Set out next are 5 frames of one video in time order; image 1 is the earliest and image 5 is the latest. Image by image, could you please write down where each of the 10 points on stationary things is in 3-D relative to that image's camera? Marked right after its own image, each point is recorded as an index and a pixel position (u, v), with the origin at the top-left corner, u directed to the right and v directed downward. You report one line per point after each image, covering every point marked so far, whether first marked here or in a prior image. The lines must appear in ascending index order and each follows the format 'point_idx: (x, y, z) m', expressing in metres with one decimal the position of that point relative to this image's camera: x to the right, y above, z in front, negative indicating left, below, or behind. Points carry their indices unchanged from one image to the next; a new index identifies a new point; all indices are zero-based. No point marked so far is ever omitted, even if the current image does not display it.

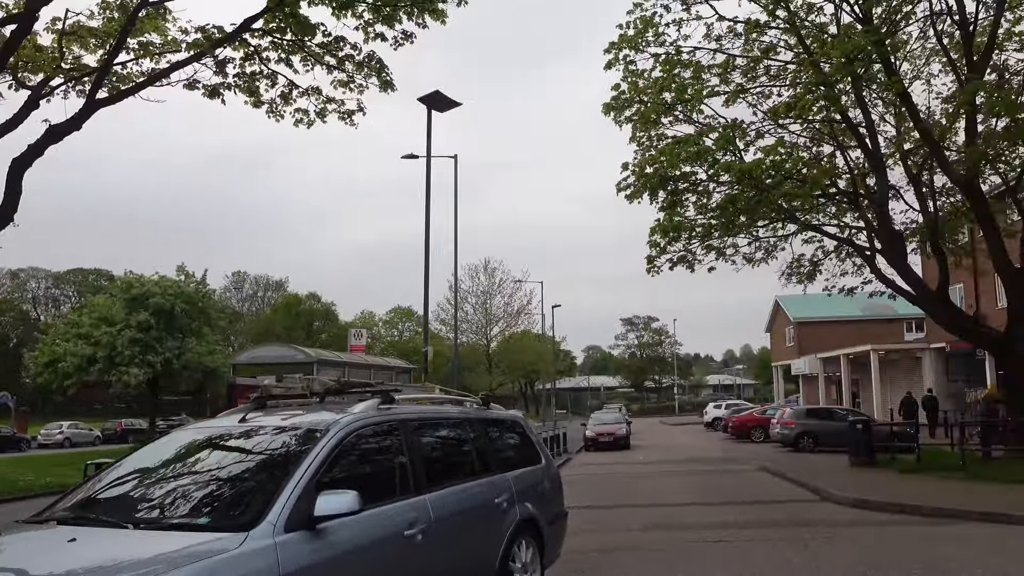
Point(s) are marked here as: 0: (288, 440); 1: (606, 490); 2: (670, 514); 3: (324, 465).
0: (-1.2, -0.8, +4.0) m
1: (+1.7, -3.7, +13.9) m
2: (+2.2, -3.1, +10.5) m
3: (-0.9, -0.9, +3.8) m
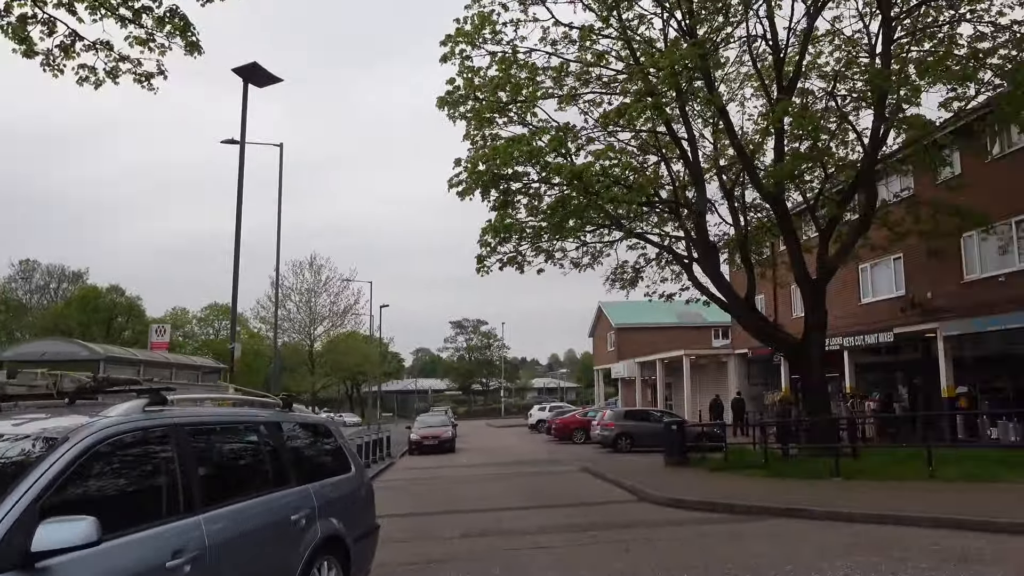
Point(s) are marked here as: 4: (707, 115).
0: (-2.1, -0.7, +3.1) m
1: (-1.5, -3.6, +13.4) m
2: (-0.3, -3.1, +10.2) m
3: (-1.8, -0.8, +3.0) m
4: (+4.4, +4.0, +17.4) m
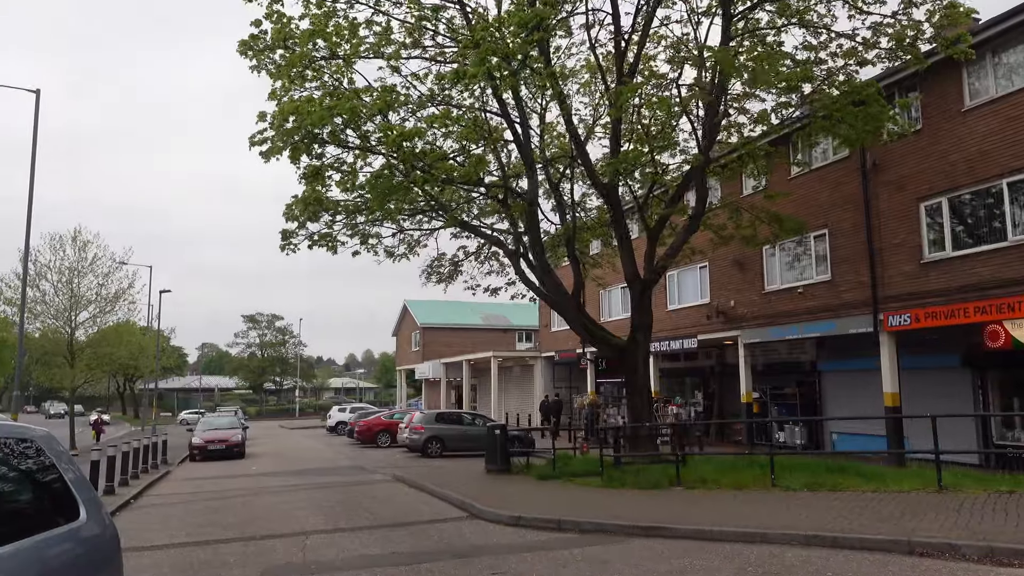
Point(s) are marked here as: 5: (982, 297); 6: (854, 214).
0: (-2.2, -0.4, +1.0) m
1: (-4.4, -3.3, +11.0) m
2: (-2.4, -2.8, +8.3) m
3: (-1.9, -0.5, +0.9) m
4: (+0.6, +4.0, +16.5) m
5: (+9.2, -0.2, +14.9) m
6: (+8.0, +1.7, +17.9) m
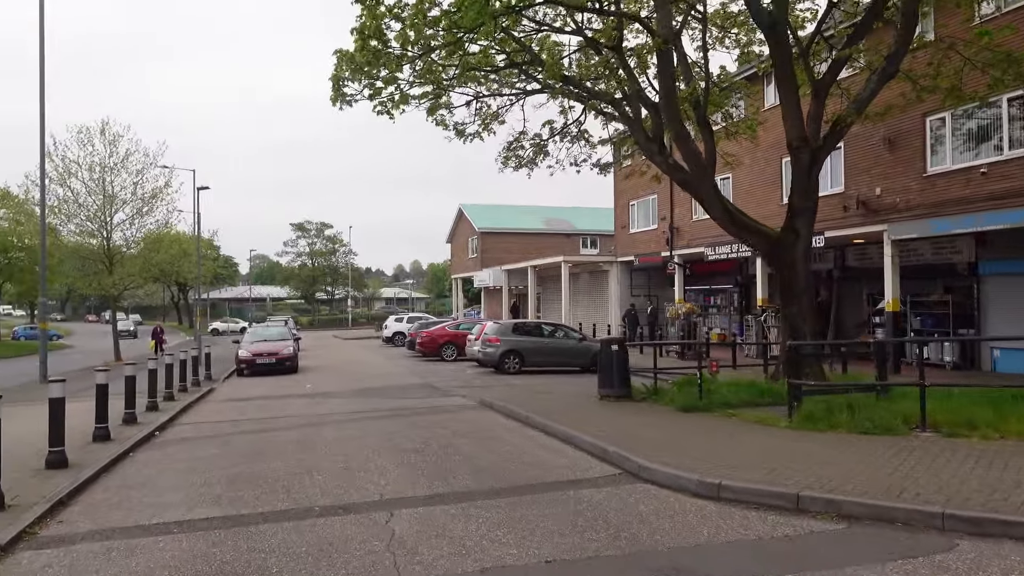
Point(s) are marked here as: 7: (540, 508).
0: (-1.2, -0.1, -2.4) m
1: (-2.7, -1.8, +8.0) m
2: (-0.9, -1.7, +5.1) m
3: (-0.9, -0.2, -2.5) m
4: (+2.5, +6.1, +12.3) m
5: (+11.0, +1.7, +10.7) m
6: (+10.0, +4.0, +13.5) m
7: (+0.2, -1.6, +5.7) m
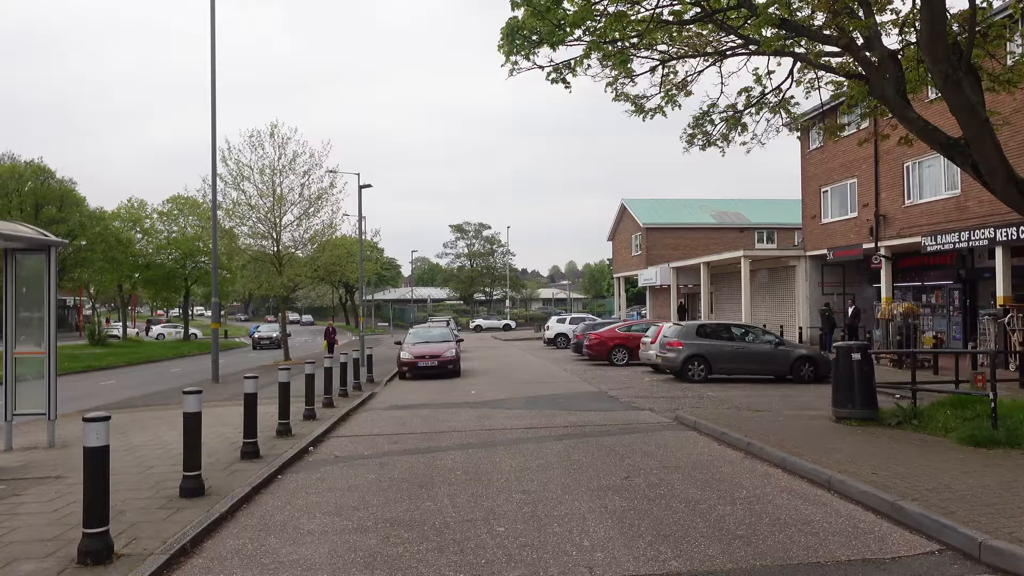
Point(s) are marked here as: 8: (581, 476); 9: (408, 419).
0: (-1.4, 0.0, -4.1) m
1: (-0.8, -1.8, +6.4) m
2: (+0.4, -1.6, +3.1) m
3: (-1.1, -0.1, -4.3) m
4: (+5.1, +6.2, +9.5) m
5: (+13.2, +1.9, +6.3) m
6: (+12.7, +4.1, +9.2) m
7: (+1.6, -1.6, +3.6) m
8: (+0.6, -1.7, +7.1) m
9: (-1.7, -2.0, +11.9) m
